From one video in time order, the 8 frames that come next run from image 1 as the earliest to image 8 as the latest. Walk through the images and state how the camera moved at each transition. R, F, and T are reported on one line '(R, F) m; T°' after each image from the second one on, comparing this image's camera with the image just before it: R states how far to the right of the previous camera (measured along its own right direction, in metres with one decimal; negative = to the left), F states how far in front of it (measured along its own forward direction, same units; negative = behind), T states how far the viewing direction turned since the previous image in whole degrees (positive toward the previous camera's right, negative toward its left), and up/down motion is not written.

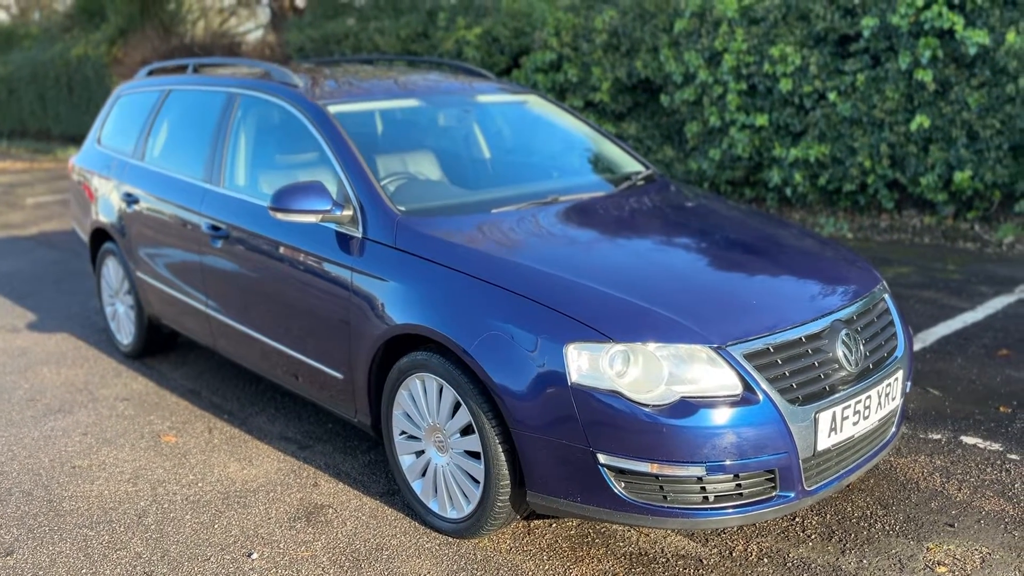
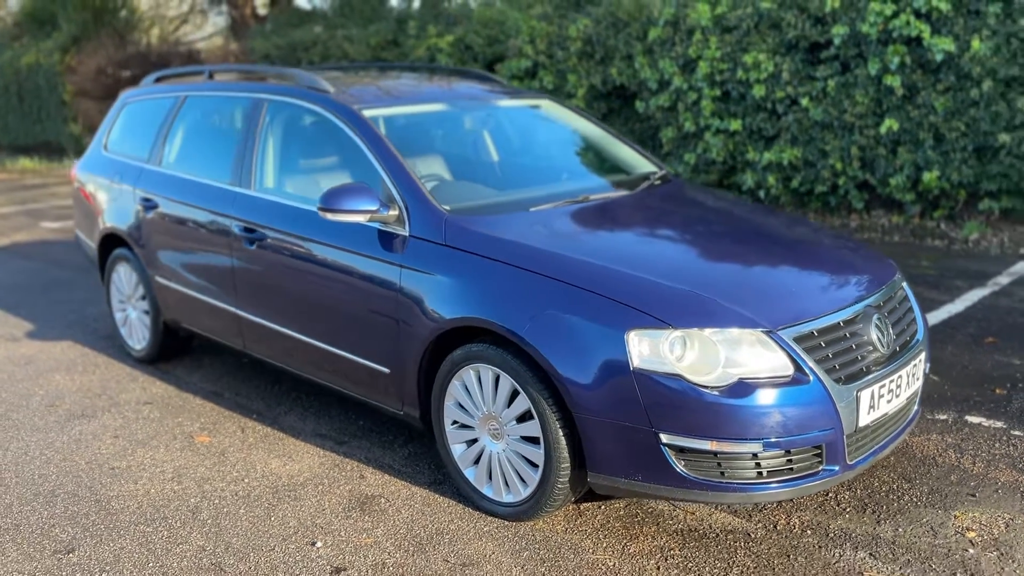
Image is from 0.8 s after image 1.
(-0.4, -0.1) m; +3°
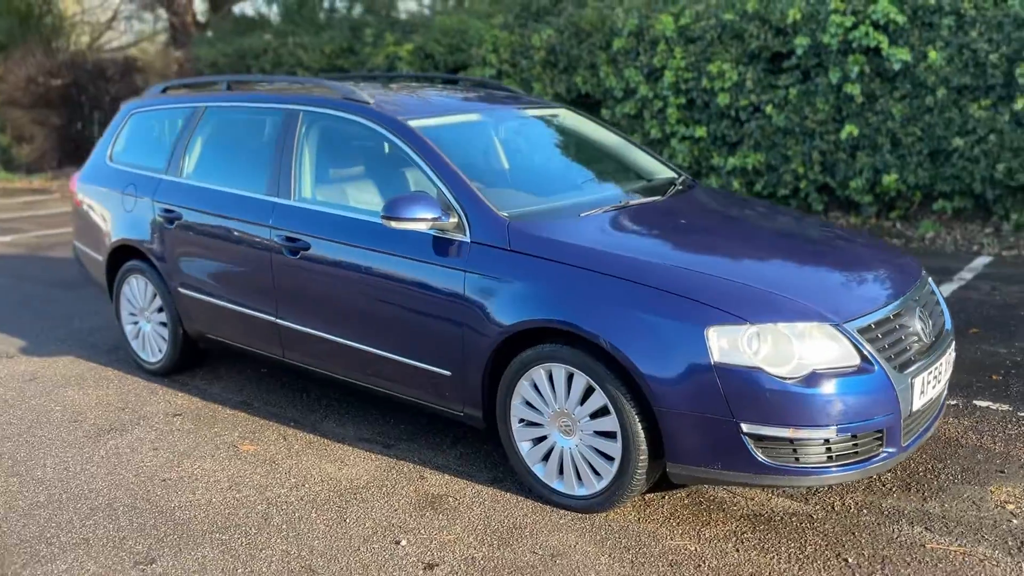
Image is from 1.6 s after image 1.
(-0.5, -0.1) m; +5°
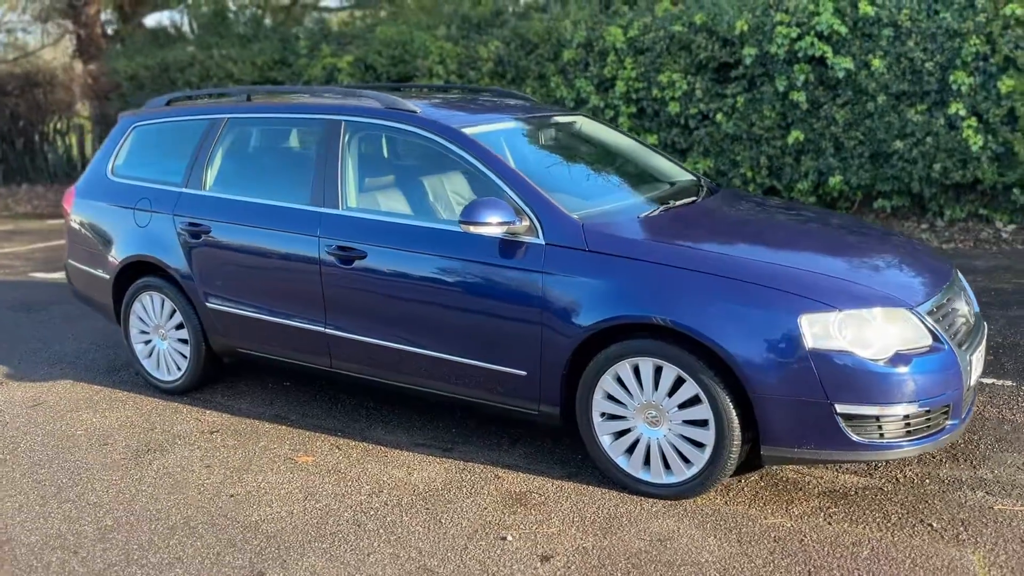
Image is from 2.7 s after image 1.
(-0.8, -0.1) m; +7°
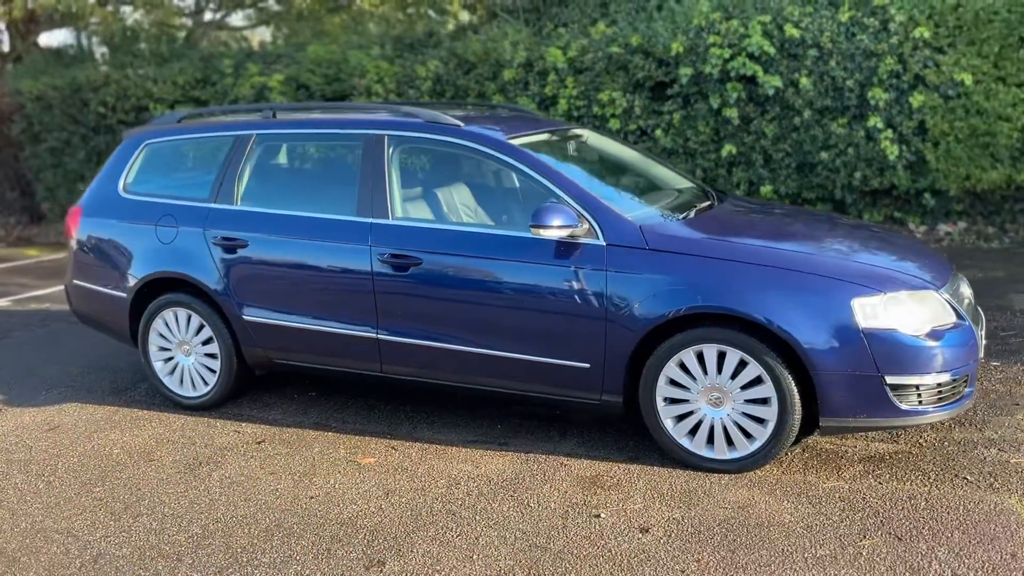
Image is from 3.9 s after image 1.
(-0.8, -0.2) m; +8°
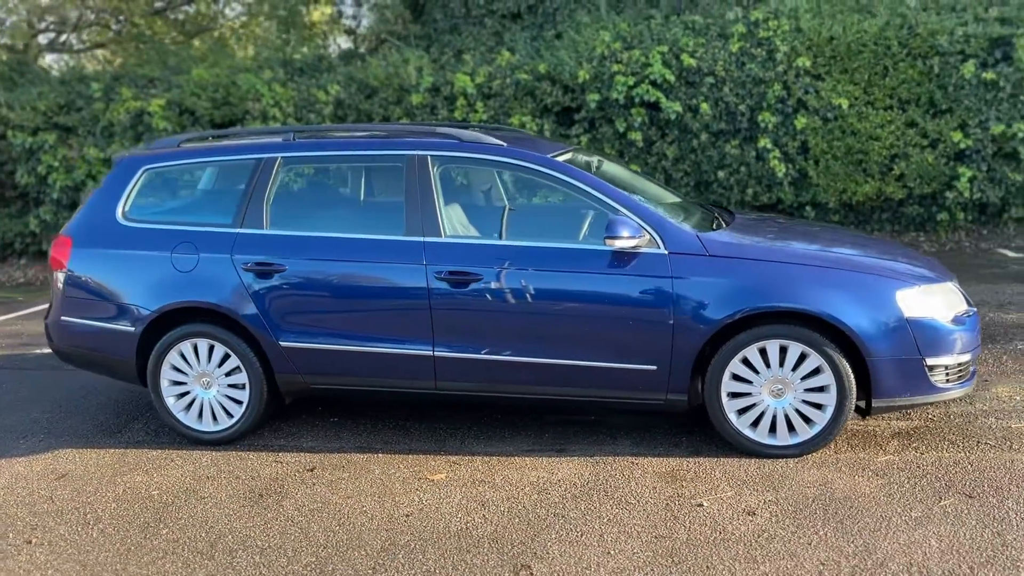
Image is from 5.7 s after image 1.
(-1.2, 0.0) m; +12°
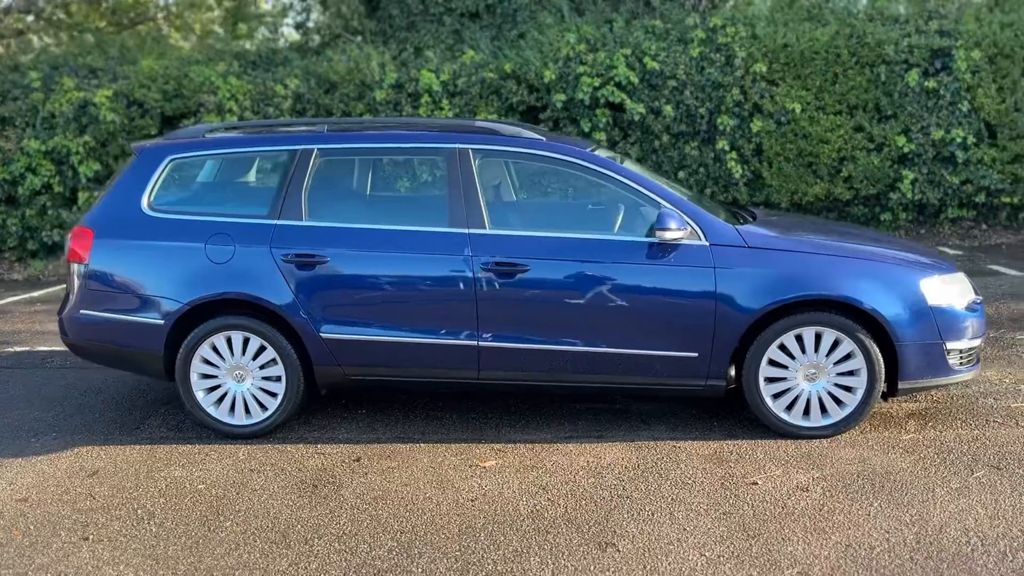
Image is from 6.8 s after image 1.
(-0.7, -0.1) m; +6°
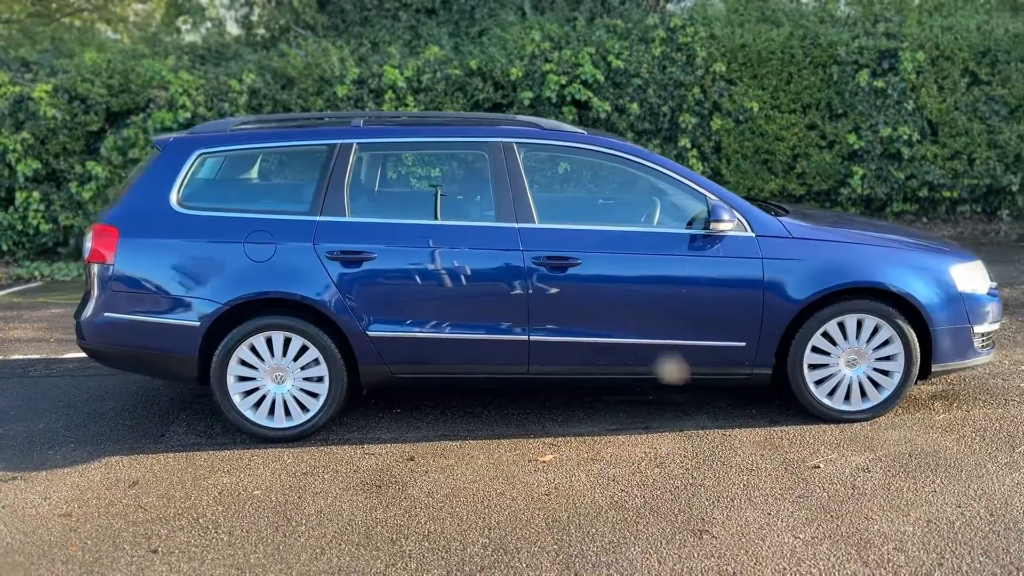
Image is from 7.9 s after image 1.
(-0.7, +0.1) m; +6°
